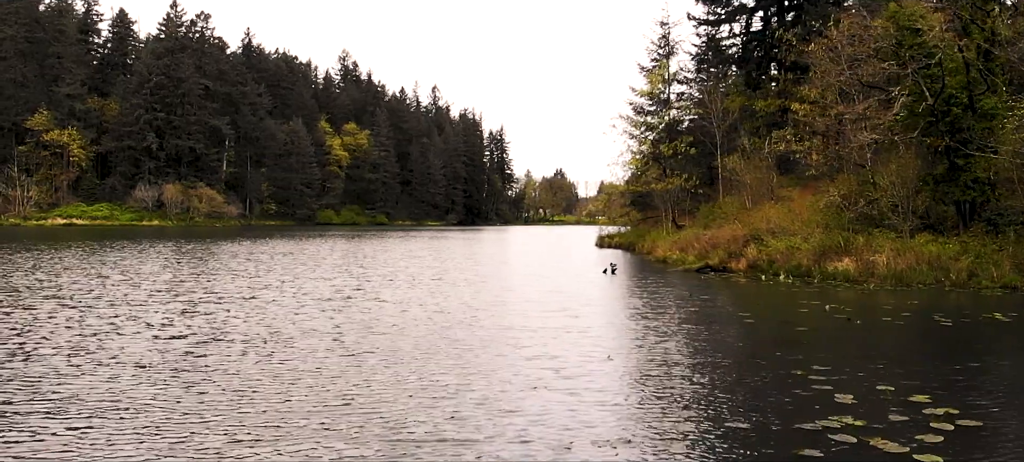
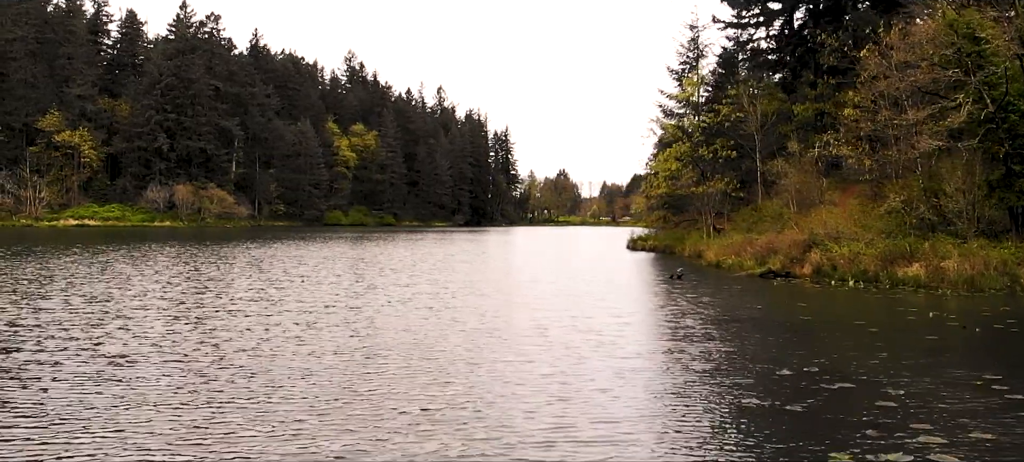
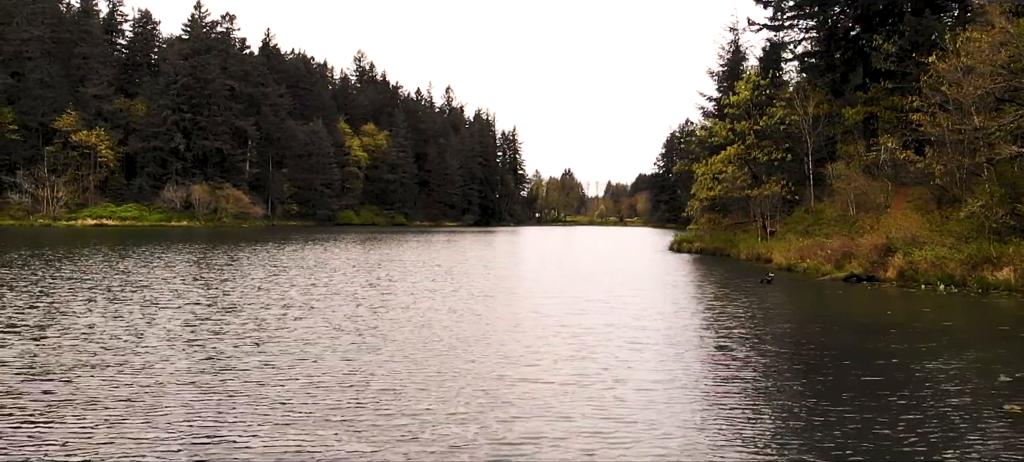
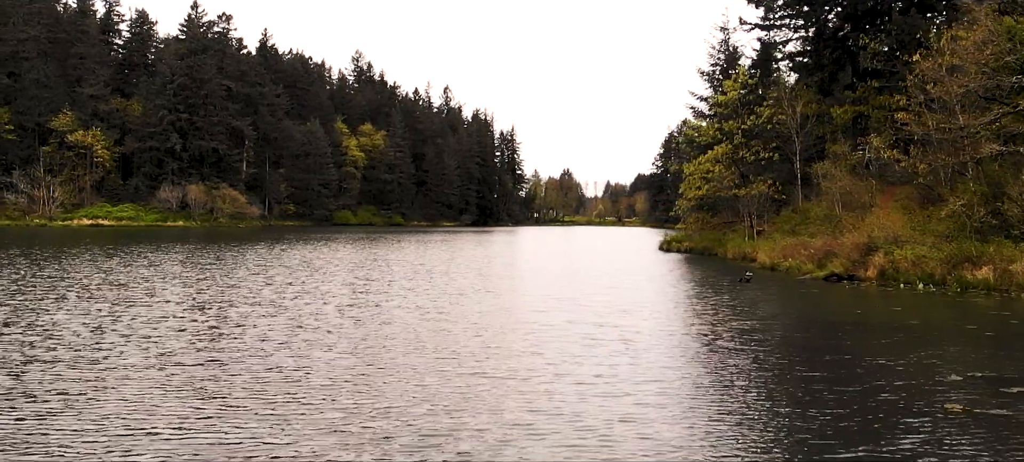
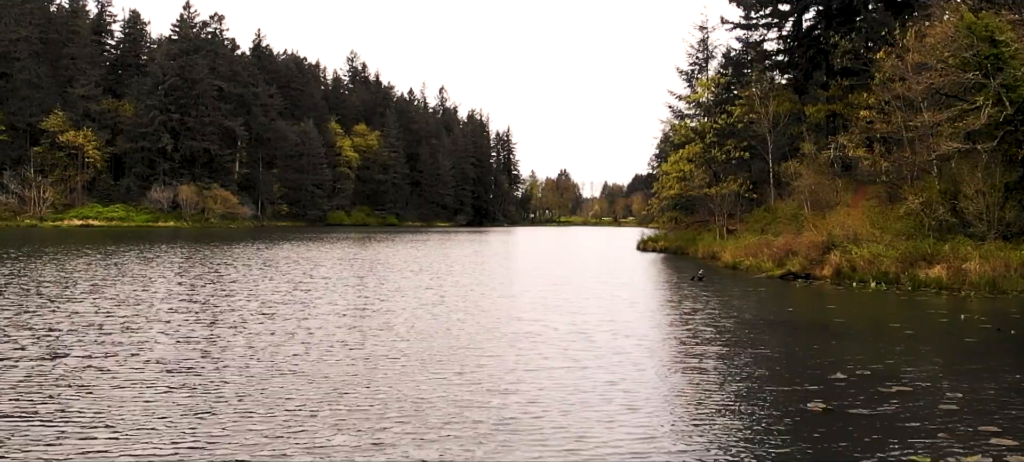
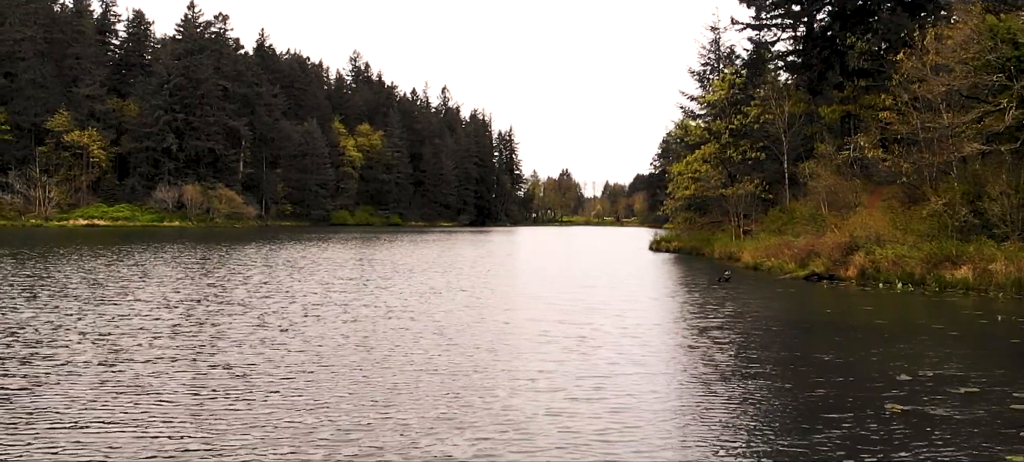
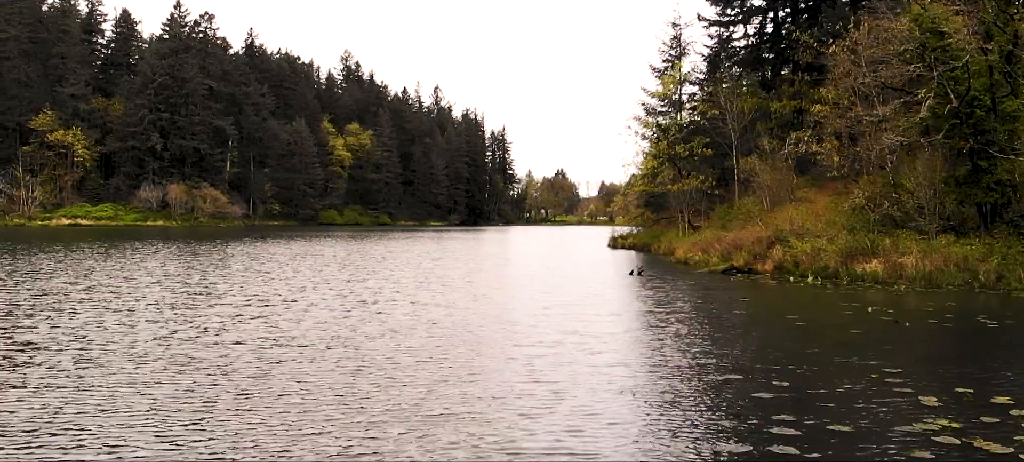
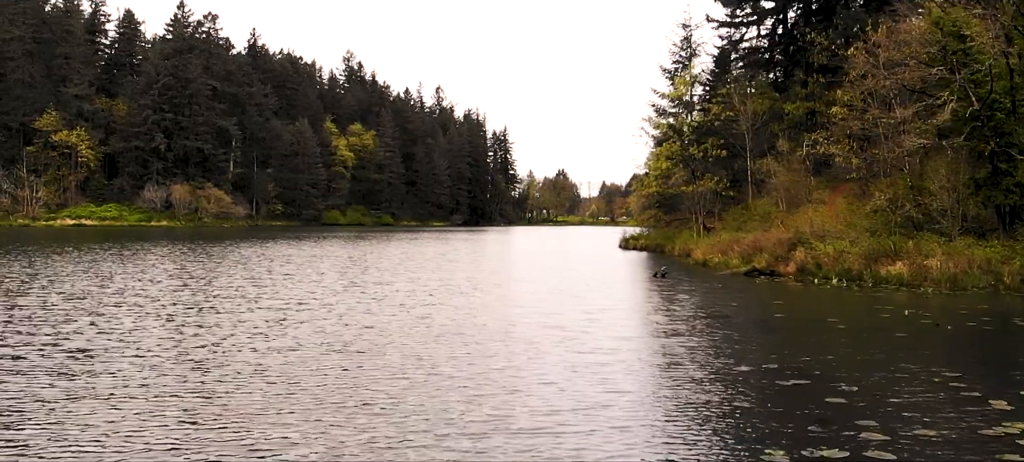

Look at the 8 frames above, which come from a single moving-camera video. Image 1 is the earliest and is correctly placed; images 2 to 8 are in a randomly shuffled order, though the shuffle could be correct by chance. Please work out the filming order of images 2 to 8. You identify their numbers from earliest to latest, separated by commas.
7, 8, 2, 5, 6, 4, 3
